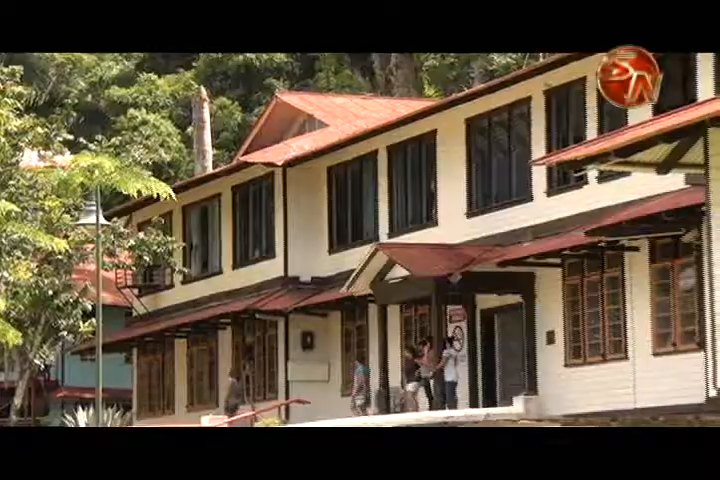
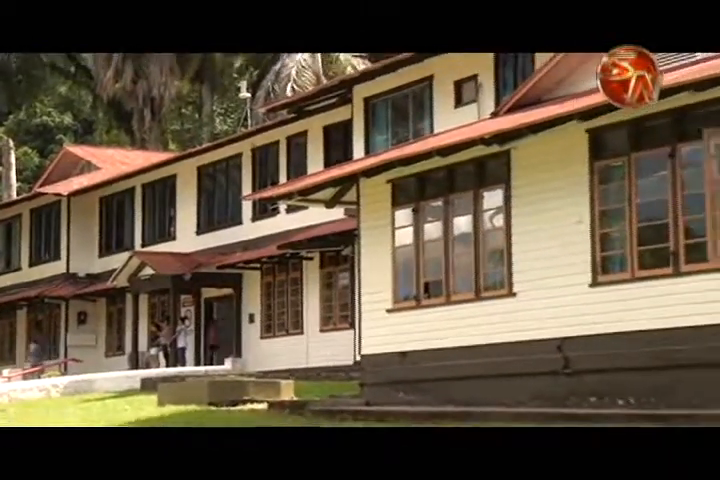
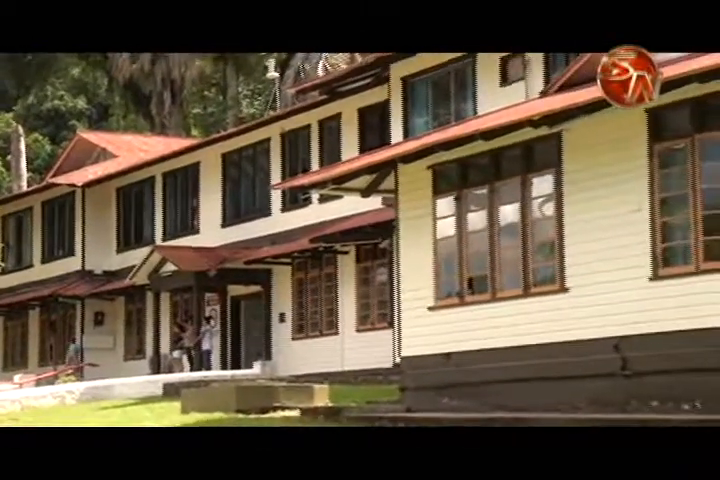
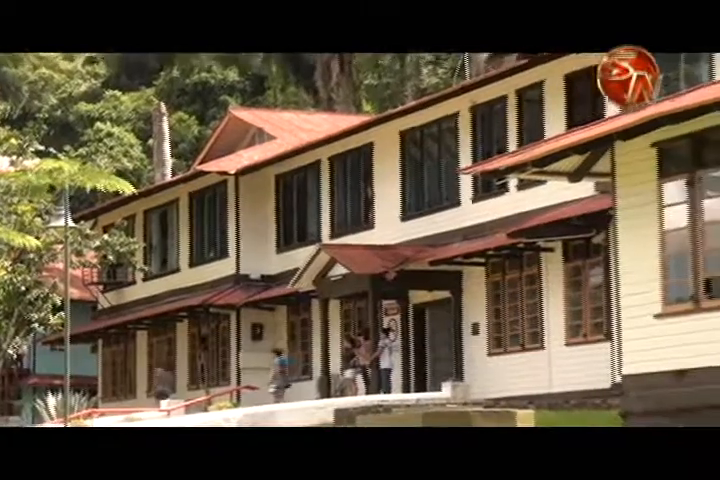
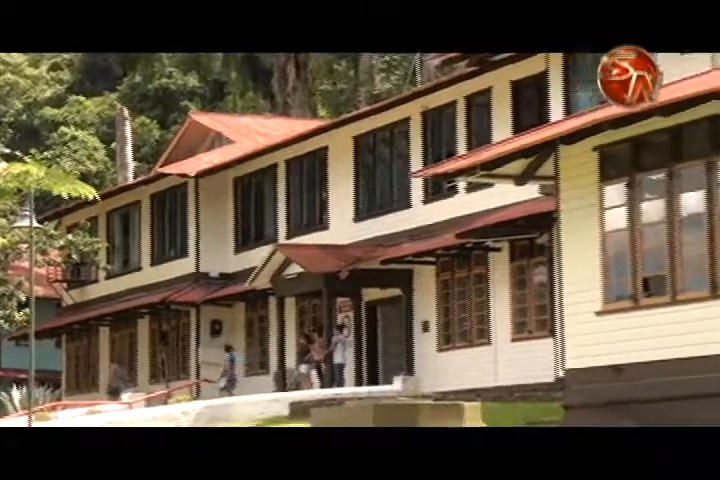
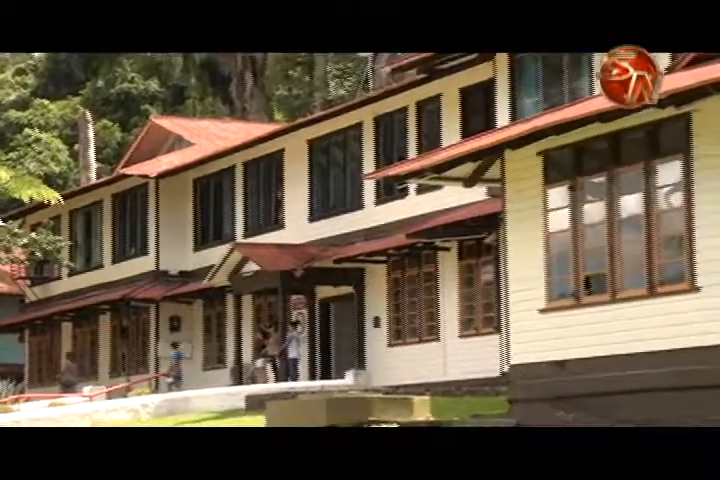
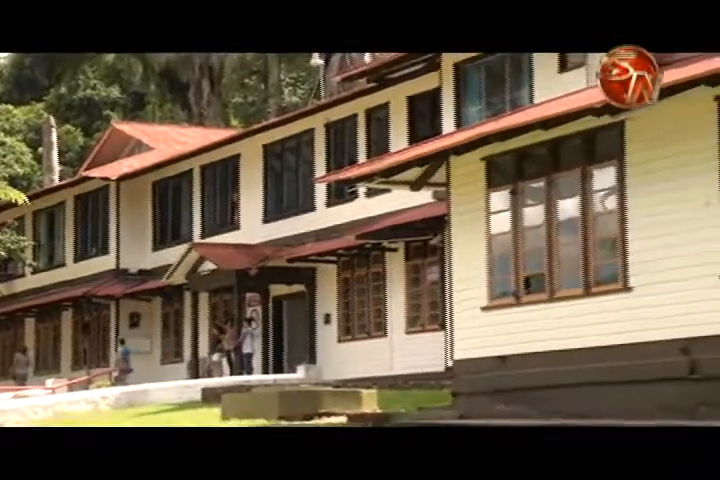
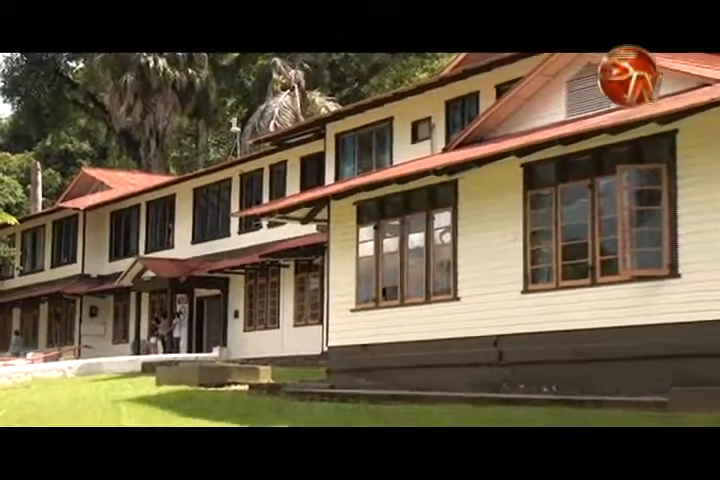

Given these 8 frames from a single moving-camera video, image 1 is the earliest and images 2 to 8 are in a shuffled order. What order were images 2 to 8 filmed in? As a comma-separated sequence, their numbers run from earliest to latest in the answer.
4, 5, 6, 7, 3, 2, 8
